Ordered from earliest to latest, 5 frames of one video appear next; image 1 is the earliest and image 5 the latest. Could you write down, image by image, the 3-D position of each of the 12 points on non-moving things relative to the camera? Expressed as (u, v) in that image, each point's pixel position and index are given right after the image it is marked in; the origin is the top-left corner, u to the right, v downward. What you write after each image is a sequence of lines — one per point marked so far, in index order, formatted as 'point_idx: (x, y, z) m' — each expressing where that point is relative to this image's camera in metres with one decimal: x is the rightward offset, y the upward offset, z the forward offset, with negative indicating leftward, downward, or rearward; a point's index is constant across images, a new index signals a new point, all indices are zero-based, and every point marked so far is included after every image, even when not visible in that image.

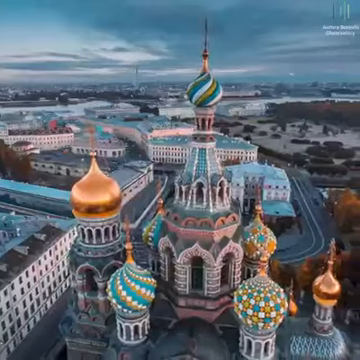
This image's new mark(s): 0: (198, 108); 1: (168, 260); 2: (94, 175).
0: (+0.8, +2.9, +13.9) m
1: (-0.6, -3.5, +15.0) m
2: (-3.9, +0.2, +15.4) m
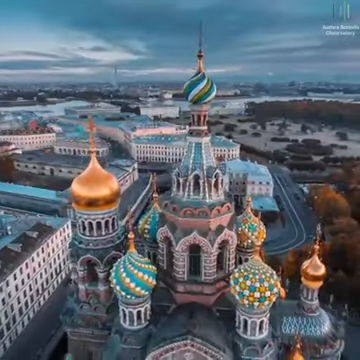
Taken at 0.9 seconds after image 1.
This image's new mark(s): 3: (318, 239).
0: (+0.6, +3.2, +14.8) m
1: (-0.7, -3.2, +15.8) m
2: (-4.0, +0.5, +16.1) m
3: (+6.7, -2.9, +16.7) m
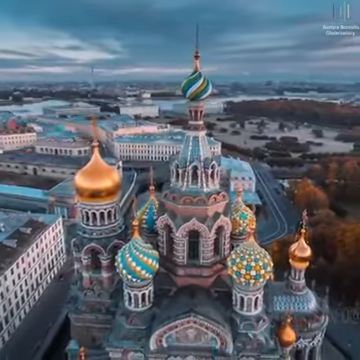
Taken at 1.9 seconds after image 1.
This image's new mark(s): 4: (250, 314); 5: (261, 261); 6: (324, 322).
0: (+0.5, +3.6, +16.0) m
1: (-0.7, -2.8, +17.0) m
2: (-4.2, +0.8, +17.0) m
3: (+6.6, -2.3, +18.3) m
4: (+3.2, -6.0, +15.5) m
5: (+3.5, -3.5, +14.9) m
6: (+7.5, -7.4, +18.0) m
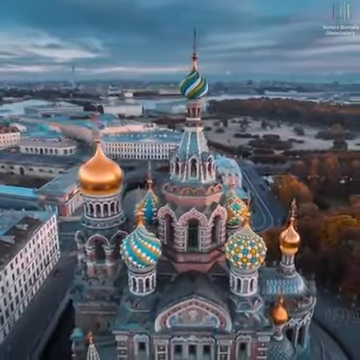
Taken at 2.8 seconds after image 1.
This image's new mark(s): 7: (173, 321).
0: (+0.5, +4.0, +17.2) m
1: (-0.7, -2.4, +18.1) m
2: (-4.2, +1.2, +18.0) m
3: (+6.5, -1.9, +19.8) m
4: (+3.3, -5.6, +16.9) m
5: (+3.6, -3.1, +16.2) m
6: (+7.5, -7.0, +19.5) m
7: (-0.3, -6.8, +16.5) m
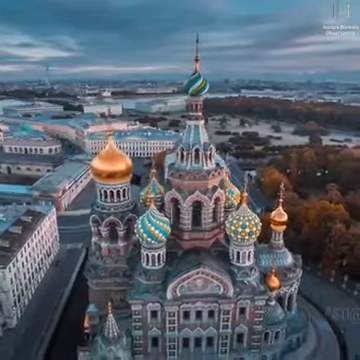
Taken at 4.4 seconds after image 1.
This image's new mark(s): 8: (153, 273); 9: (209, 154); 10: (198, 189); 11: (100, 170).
0: (+0.7, +4.8, +19.7) m
1: (-0.4, -1.7, +20.5) m
2: (-4.0, +1.8, +20.2) m
3: (+6.6, -1.0, +22.6) m
4: (+3.7, -4.8, +19.5) m
5: (+4.0, -2.3, +18.9) m
6: (+7.8, -6.1, +22.5) m
7: (+0.1, -6.0, +18.9) m
8: (-1.5, -5.2, +19.2) m
9: (+1.7, +1.5, +19.9) m
10: (+1.0, -0.5, +19.7) m
11: (-4.6, +0.6, +20.0) m
